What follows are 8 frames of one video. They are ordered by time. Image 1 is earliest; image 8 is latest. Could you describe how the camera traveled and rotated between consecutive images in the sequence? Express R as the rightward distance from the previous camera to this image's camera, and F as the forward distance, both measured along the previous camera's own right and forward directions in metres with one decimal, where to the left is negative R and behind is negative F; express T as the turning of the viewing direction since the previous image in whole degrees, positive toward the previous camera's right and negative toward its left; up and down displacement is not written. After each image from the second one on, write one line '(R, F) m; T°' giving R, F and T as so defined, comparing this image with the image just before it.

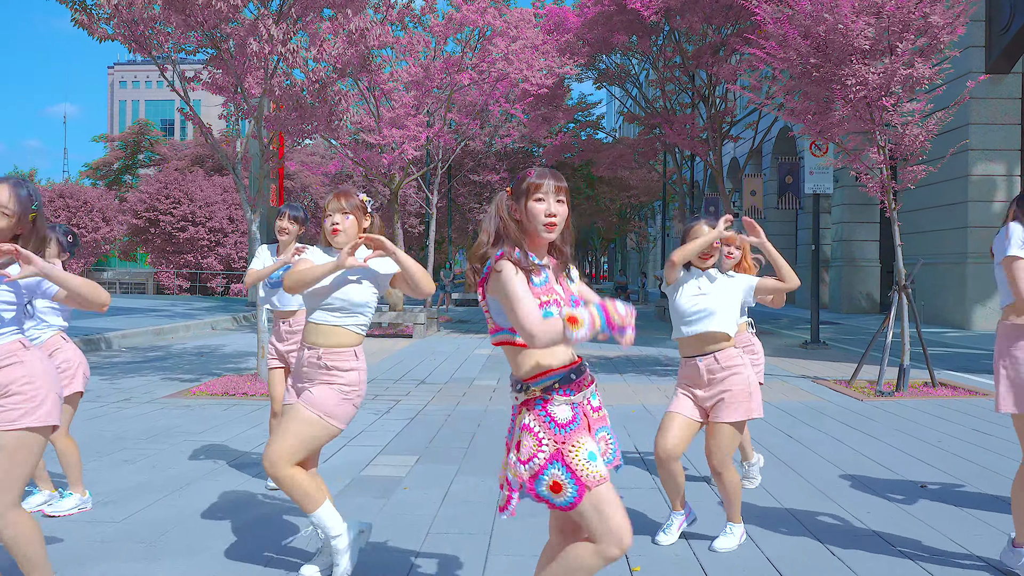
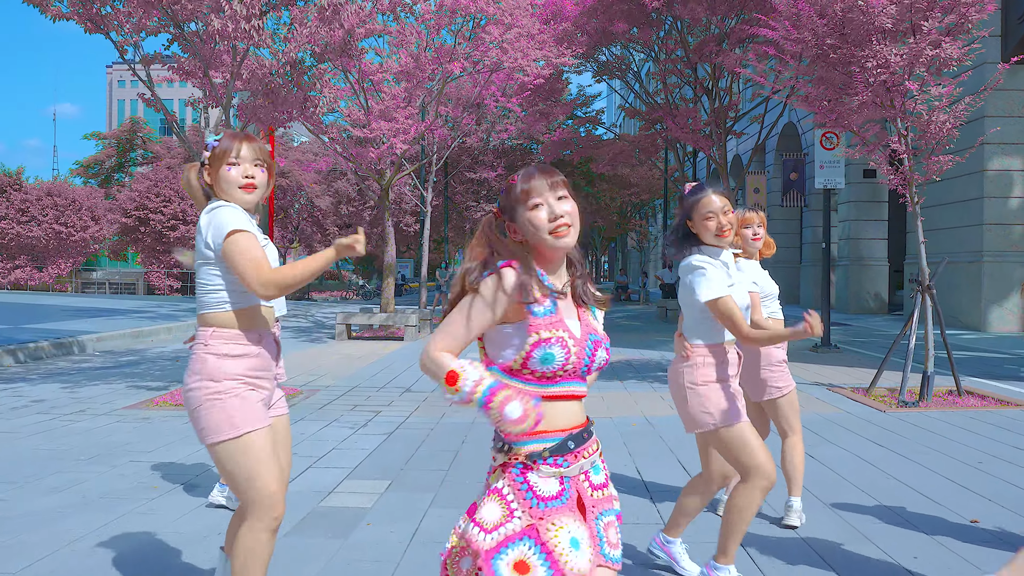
(+0.1, +0.7) m; 0°
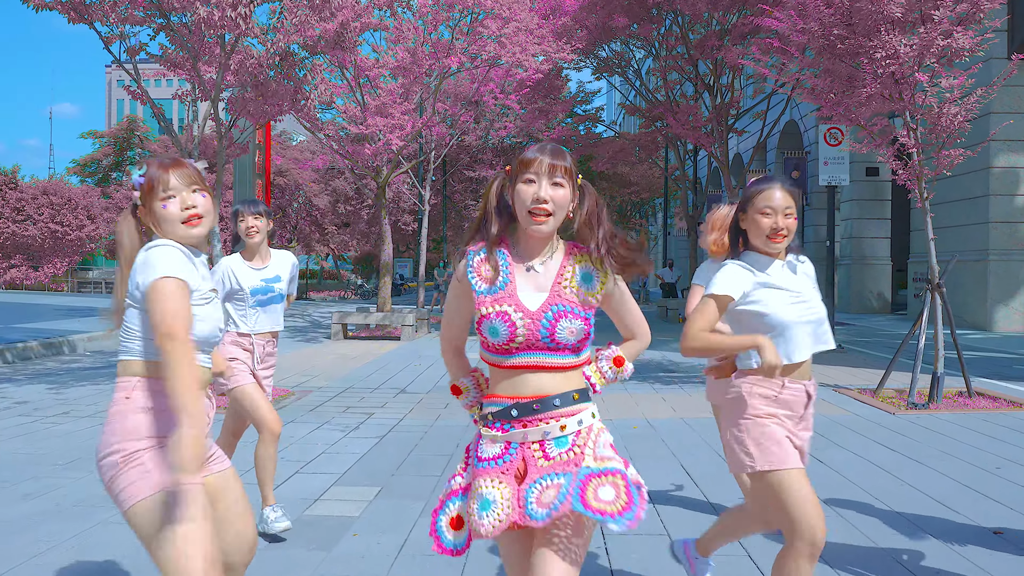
(0.0, +0.2) m; 0°
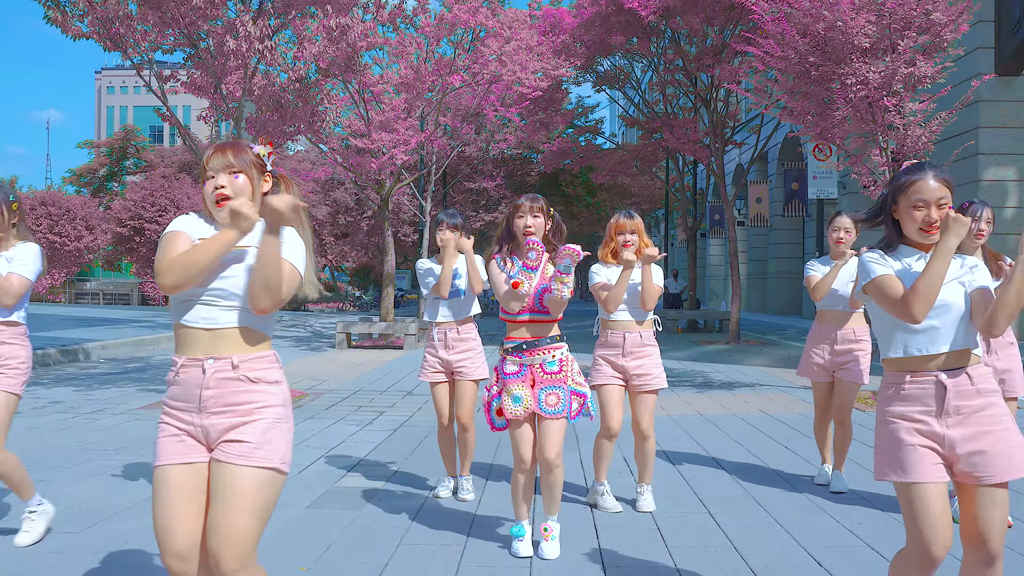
(0.0, -0.6) m; 0°
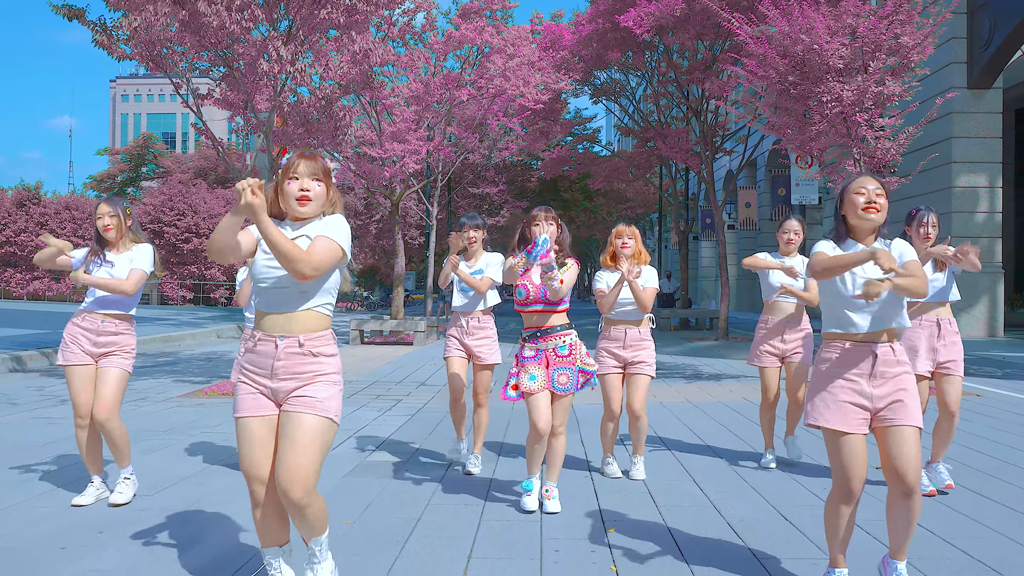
(-0.1, -0.8) m; 0°
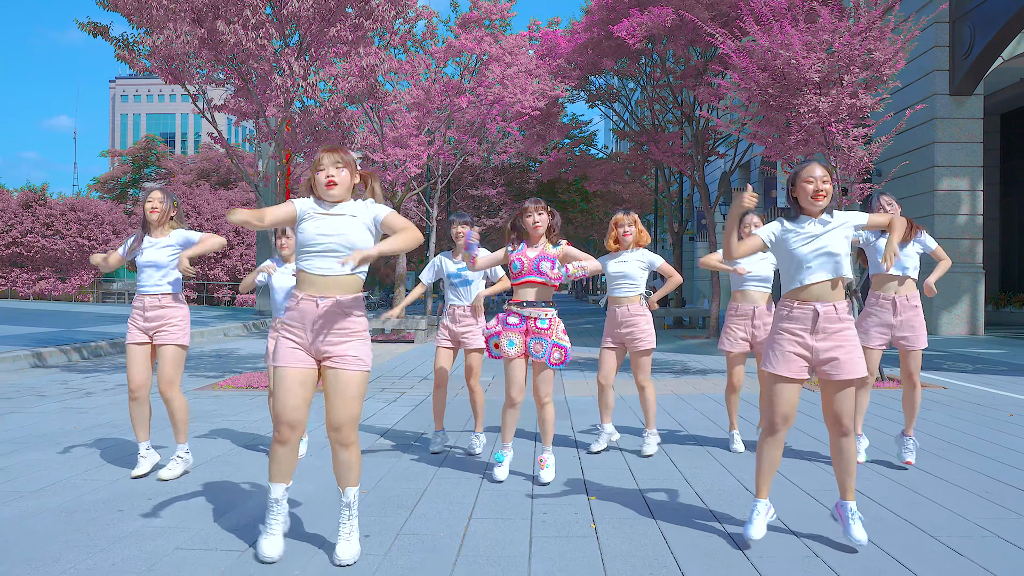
(0.0, -0.6) m; 0°
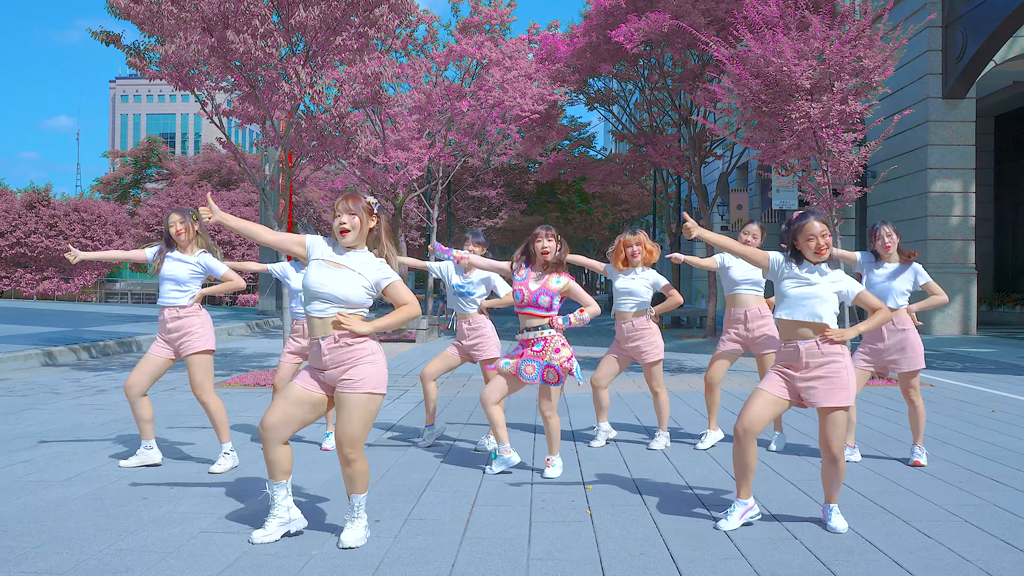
(0.0, -0.3) m; 0°
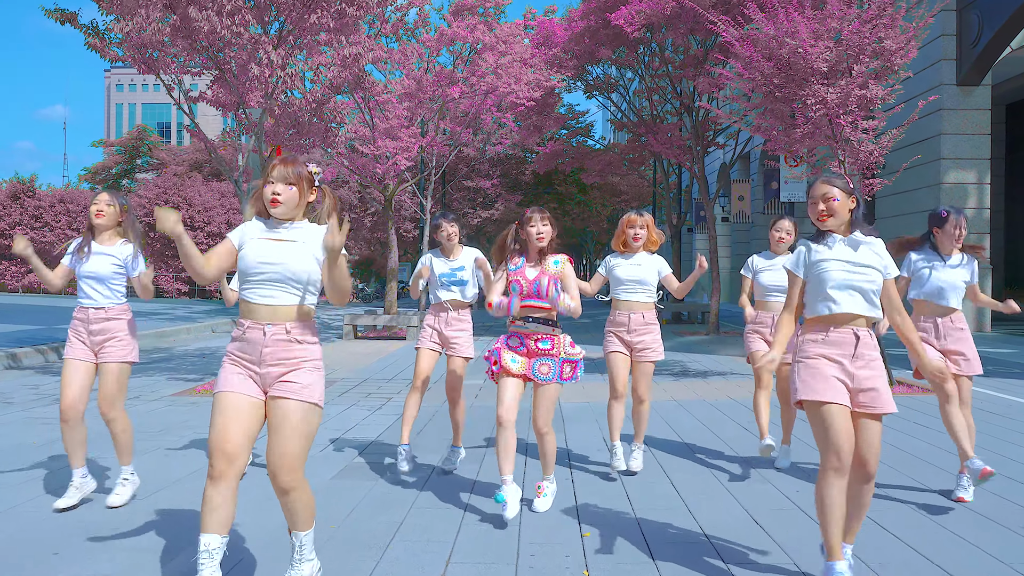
(+0.1, +0.7) m; 0°
